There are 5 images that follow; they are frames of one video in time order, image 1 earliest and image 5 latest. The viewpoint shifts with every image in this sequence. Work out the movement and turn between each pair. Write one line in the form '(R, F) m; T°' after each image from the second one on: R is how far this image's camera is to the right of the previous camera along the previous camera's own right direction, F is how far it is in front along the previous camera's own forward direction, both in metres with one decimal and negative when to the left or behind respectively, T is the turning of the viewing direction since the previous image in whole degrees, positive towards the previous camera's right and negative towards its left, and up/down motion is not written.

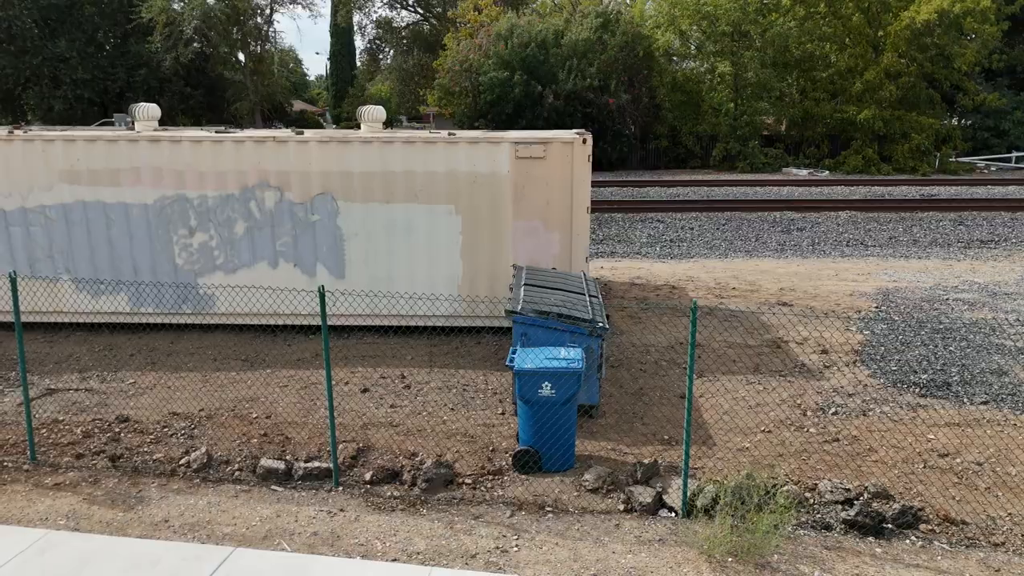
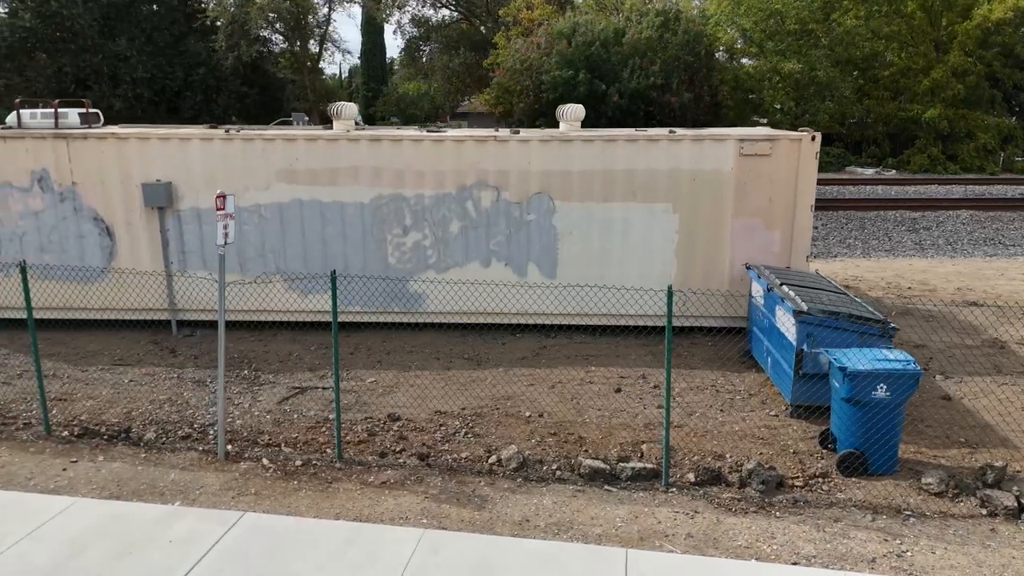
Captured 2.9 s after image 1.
(-1.9, 0.0) m; -1°
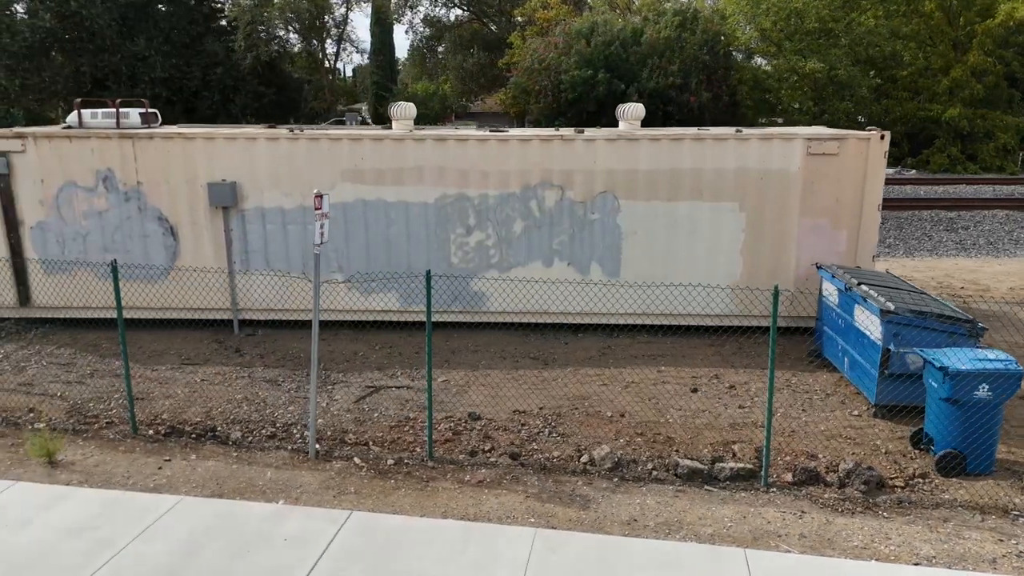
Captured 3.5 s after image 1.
(-0.6, 0.0) m; 0°
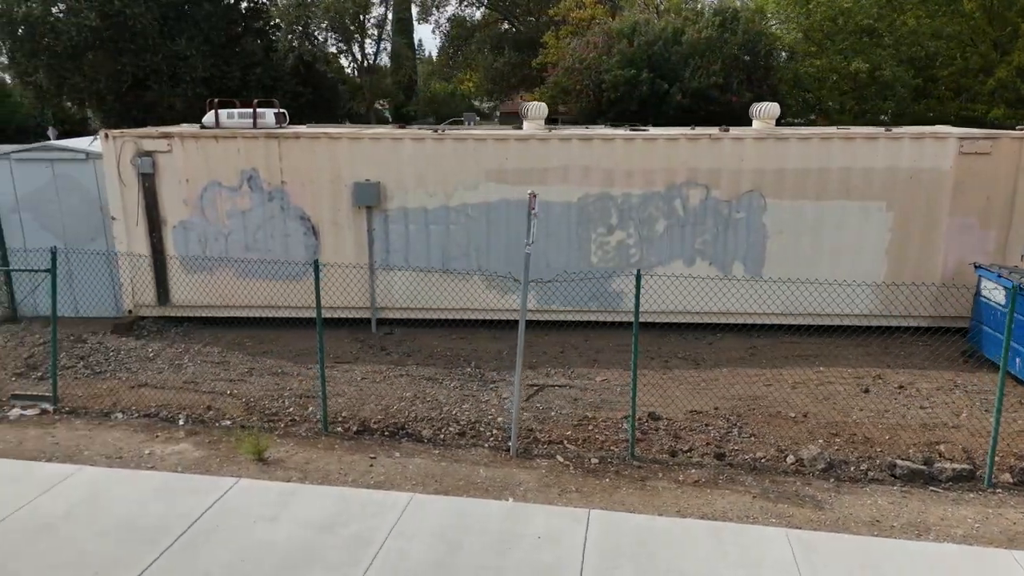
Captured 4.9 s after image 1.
(-1.3, 0.0) m; -1°
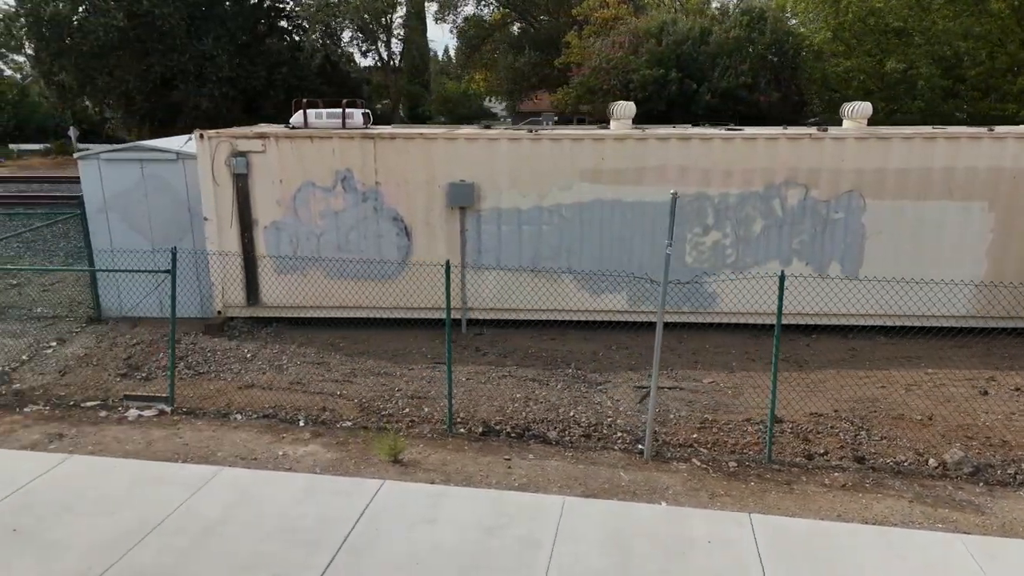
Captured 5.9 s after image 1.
(-0.8, 0.0) m; -1°
